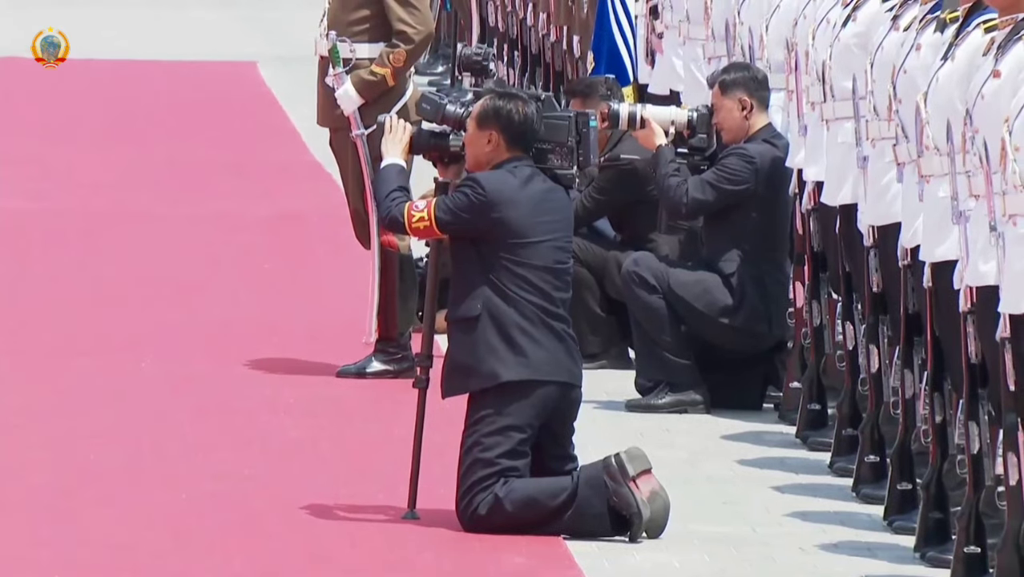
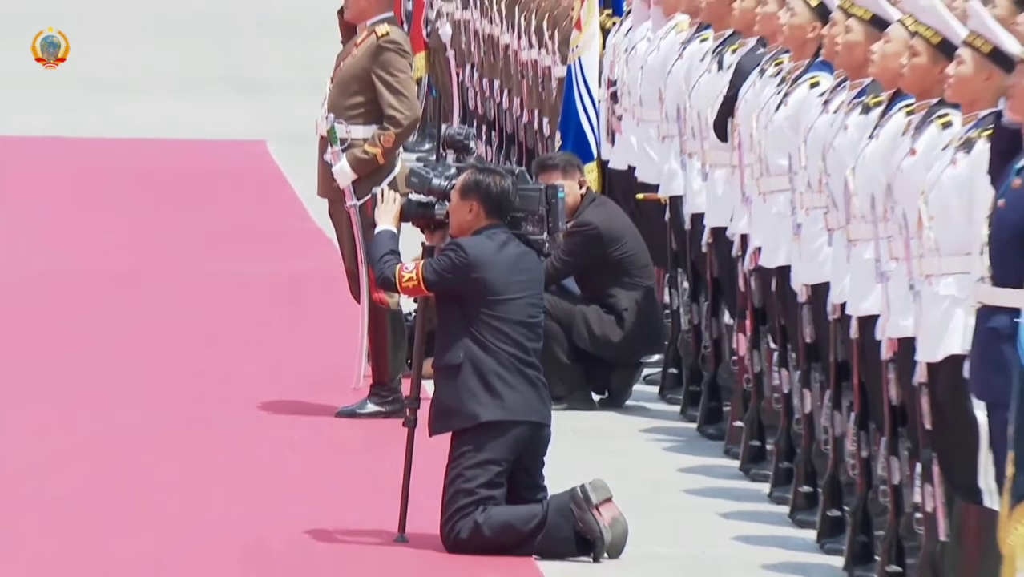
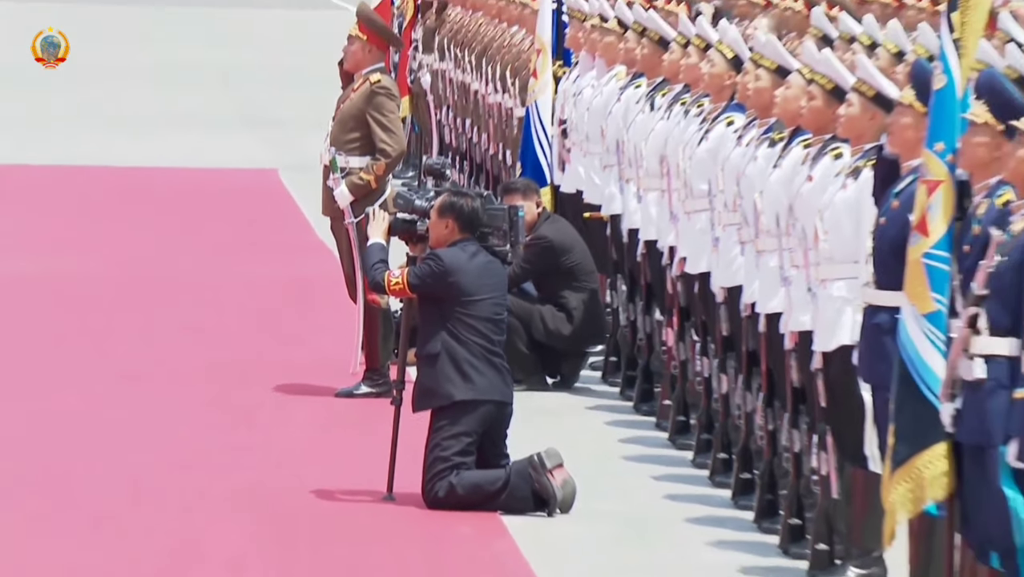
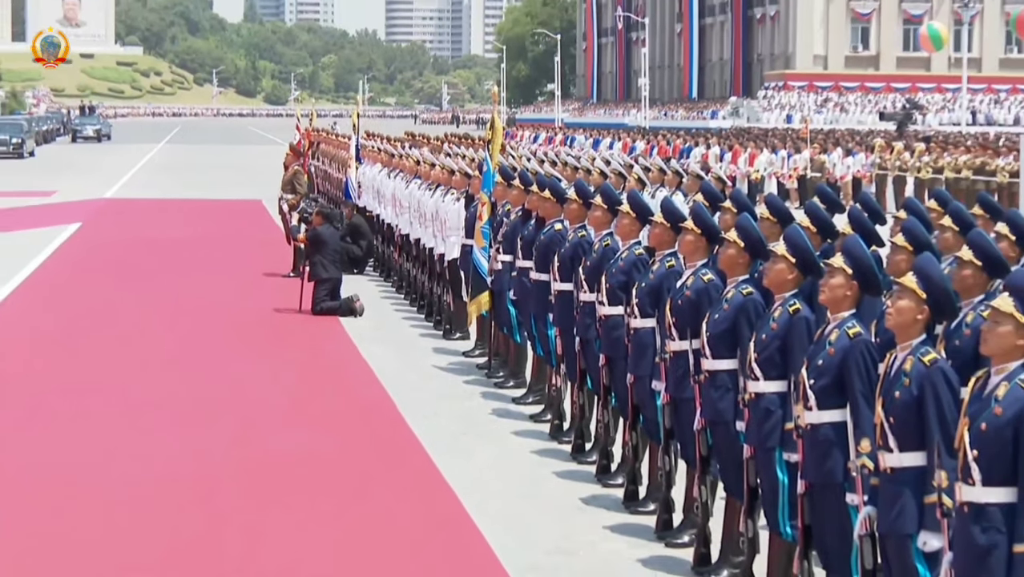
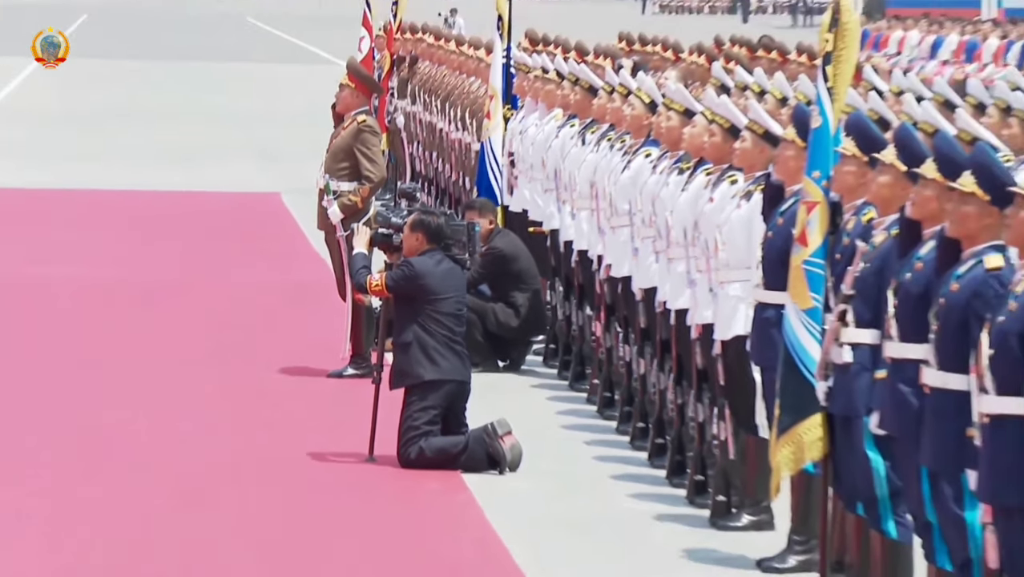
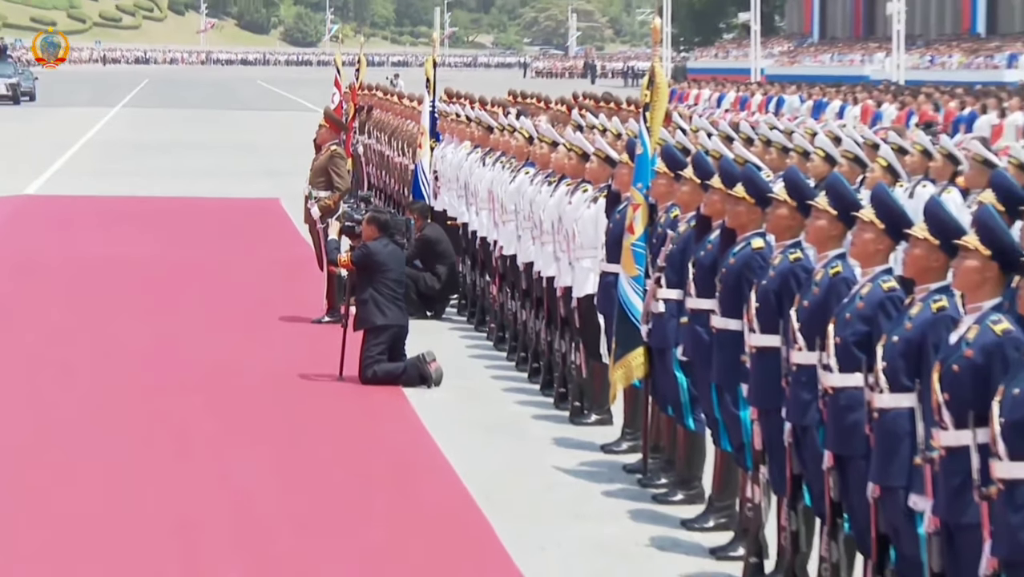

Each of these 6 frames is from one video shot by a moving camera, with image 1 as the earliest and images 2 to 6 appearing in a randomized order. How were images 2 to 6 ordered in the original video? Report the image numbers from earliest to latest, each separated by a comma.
2, 3, 5, 6, 4
